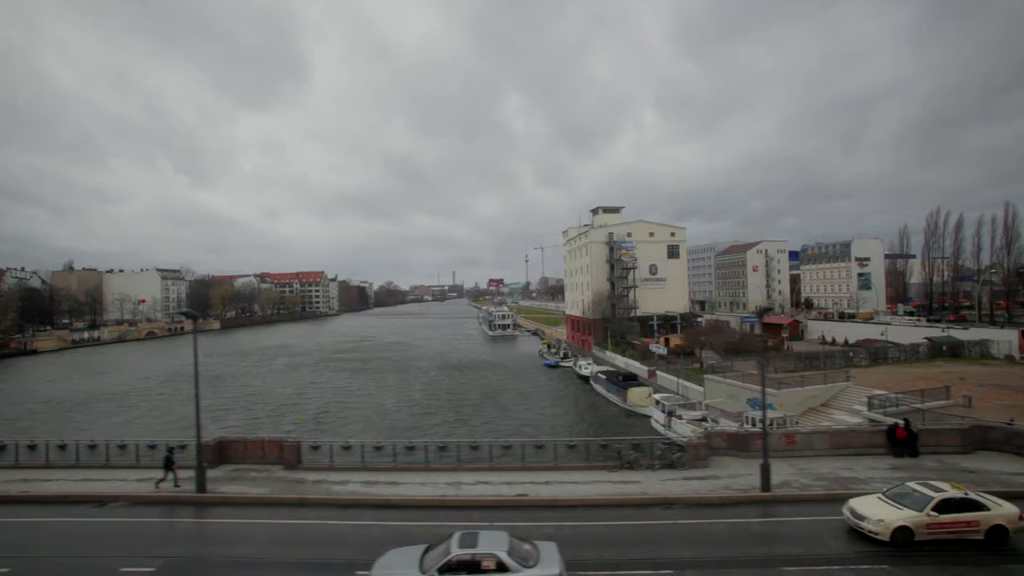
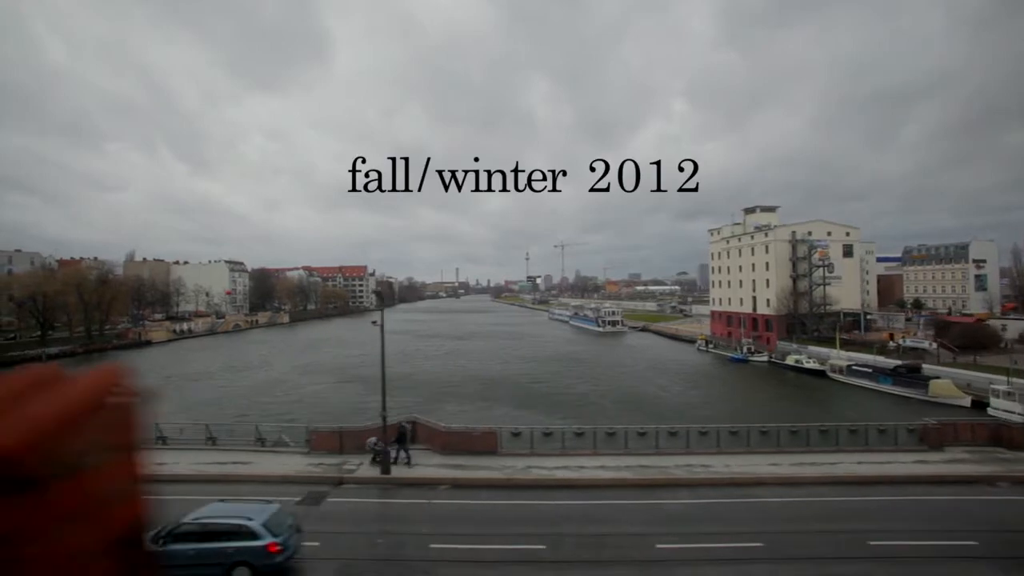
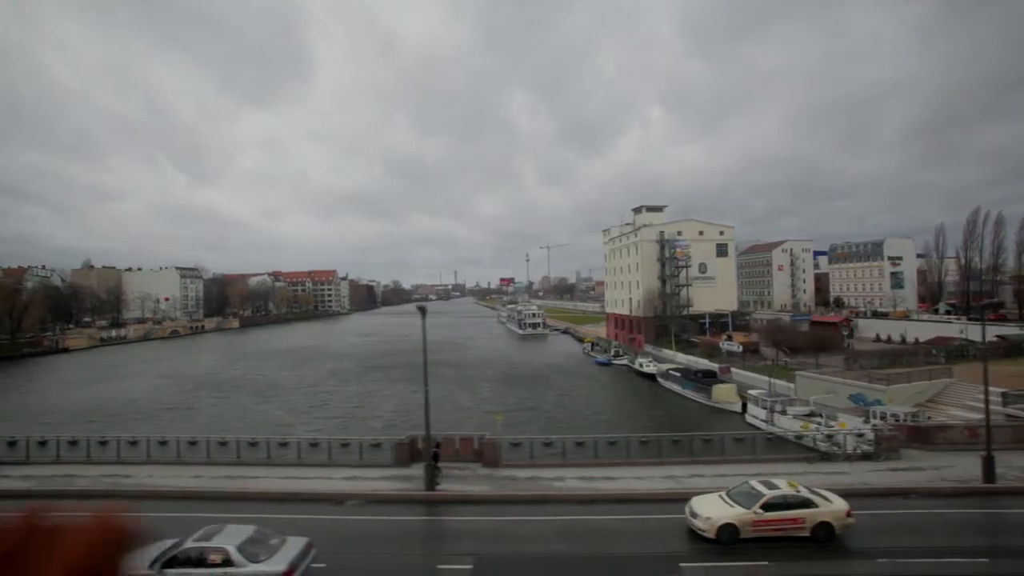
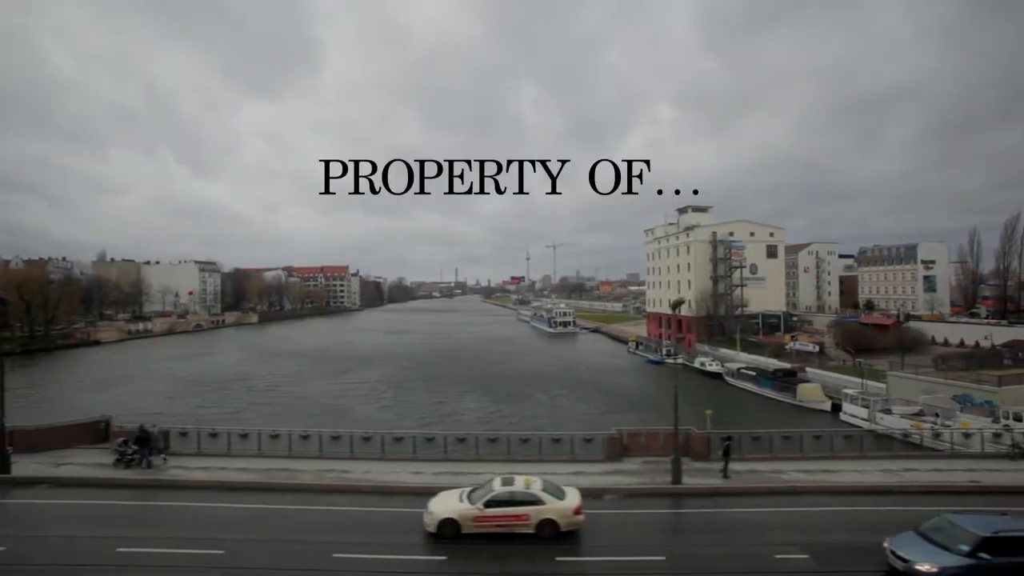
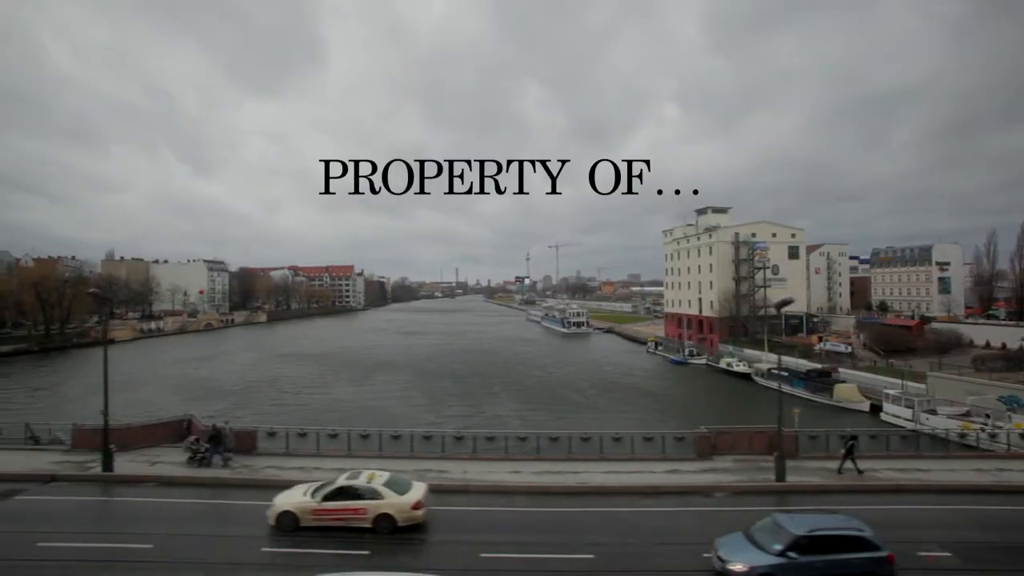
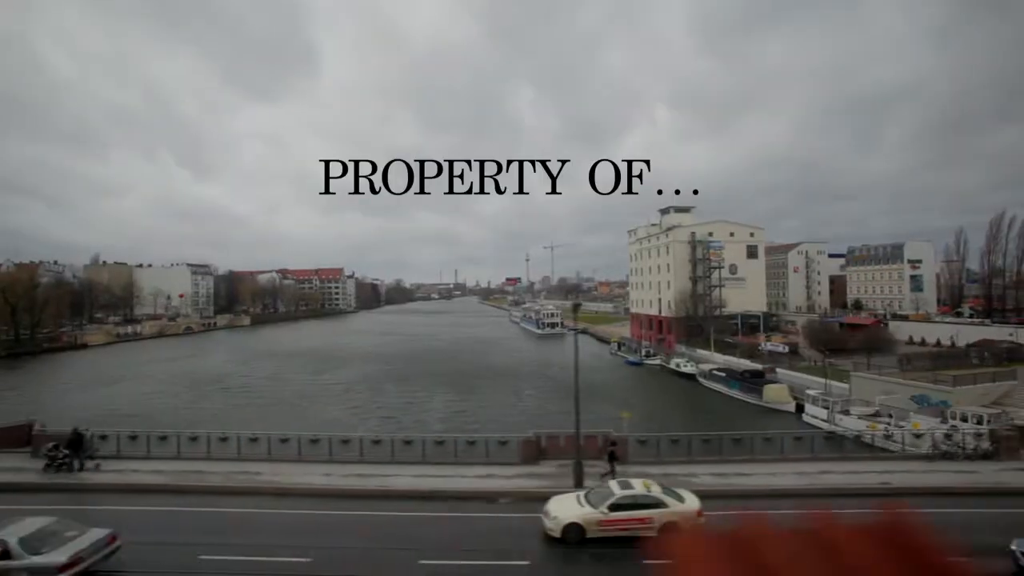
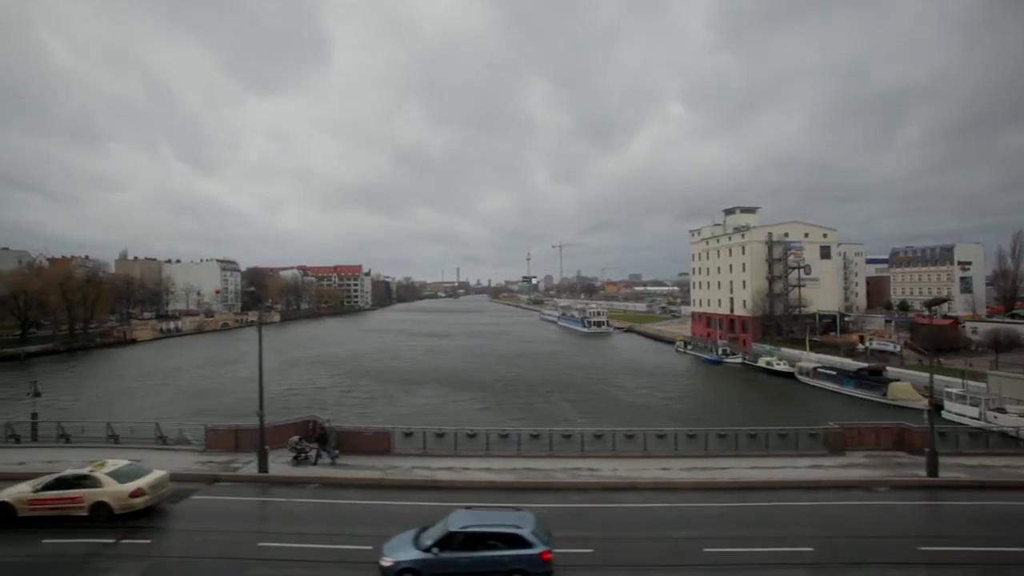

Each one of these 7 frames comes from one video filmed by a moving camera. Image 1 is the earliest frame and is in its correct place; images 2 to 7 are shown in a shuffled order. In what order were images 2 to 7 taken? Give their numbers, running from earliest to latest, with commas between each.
3, 6, 4, 5, 7, 2
